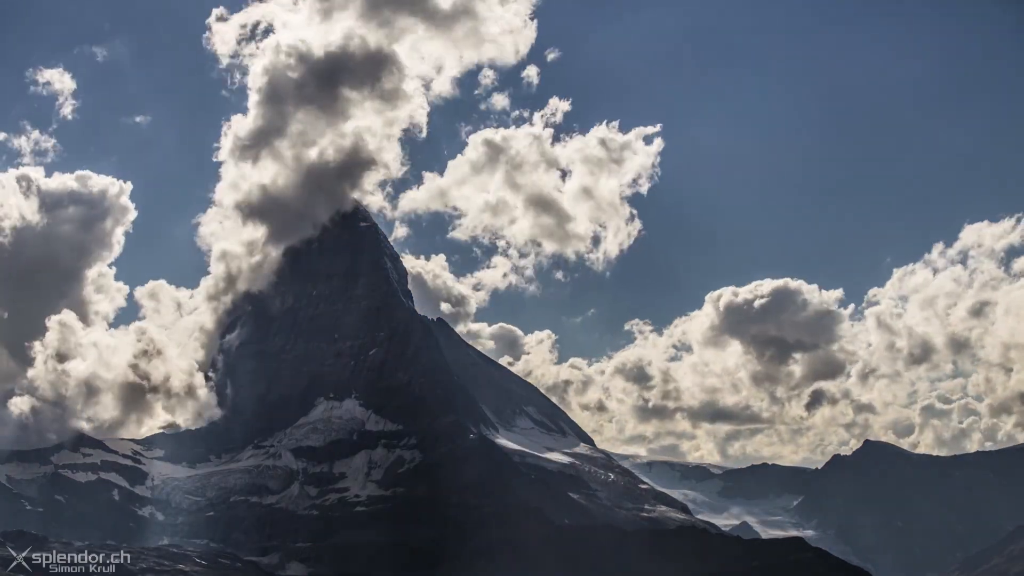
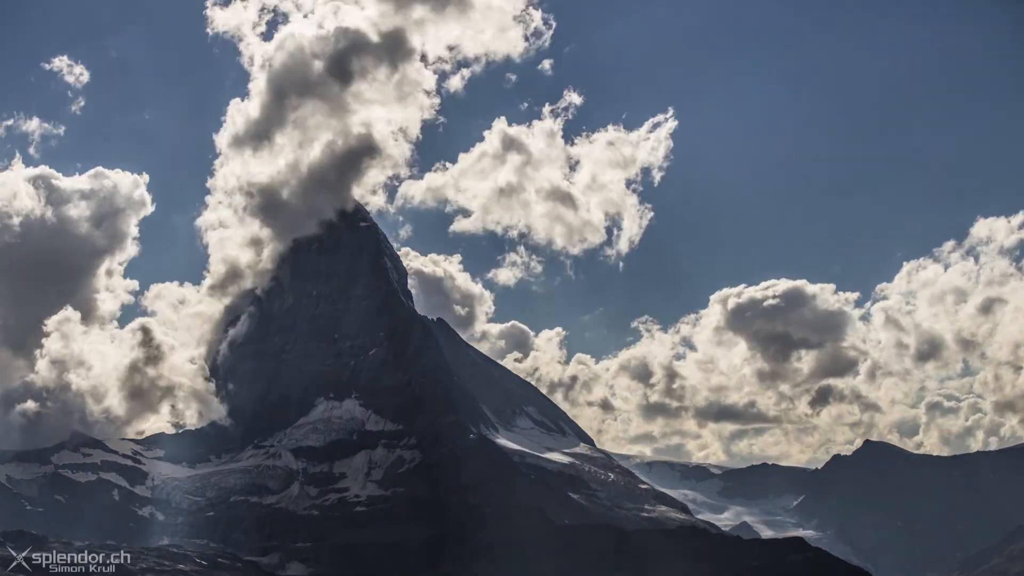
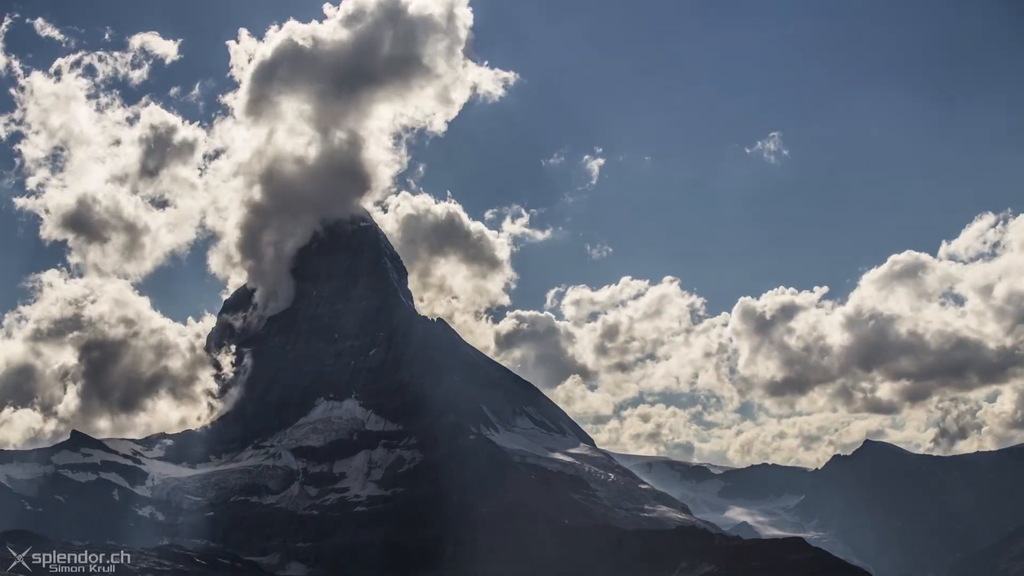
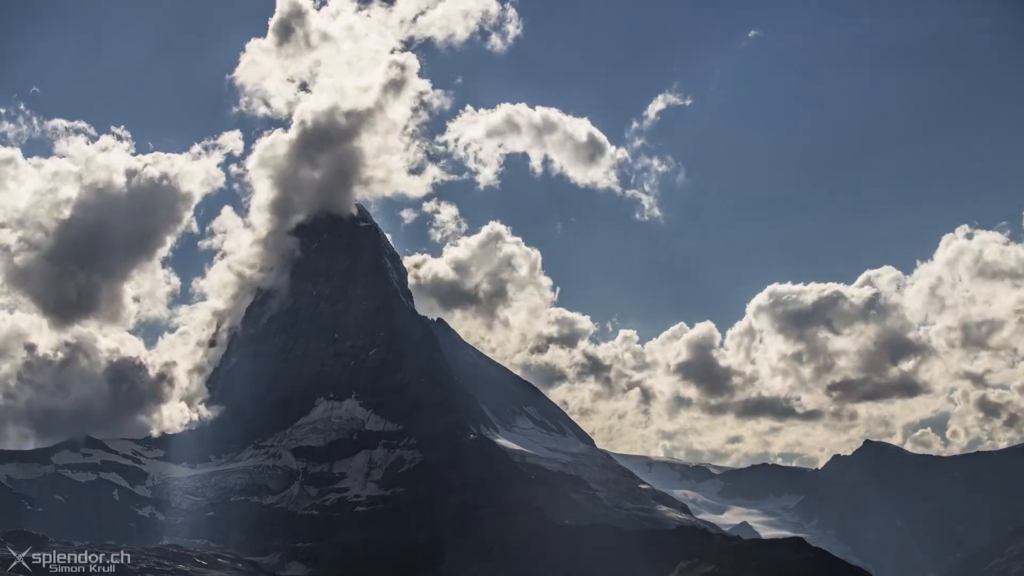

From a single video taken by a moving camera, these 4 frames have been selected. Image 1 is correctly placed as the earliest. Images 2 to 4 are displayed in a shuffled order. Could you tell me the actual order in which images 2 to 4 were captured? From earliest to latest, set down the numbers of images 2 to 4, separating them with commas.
2, 4, 3
